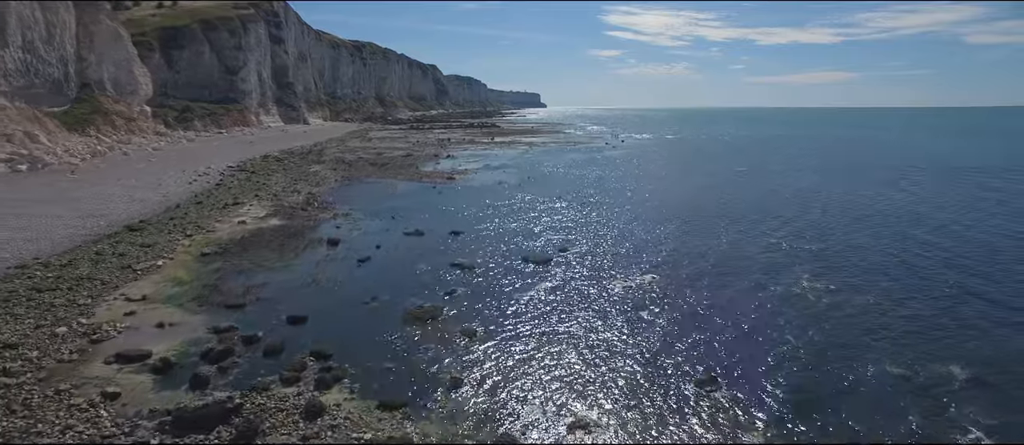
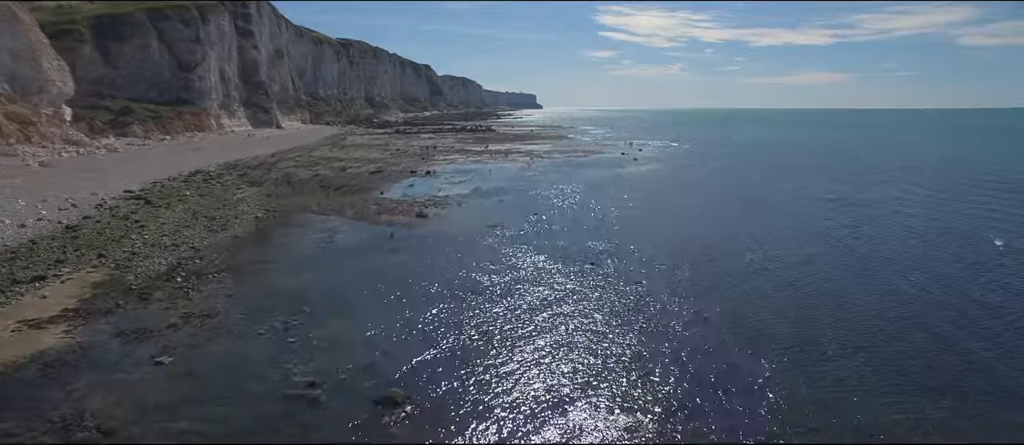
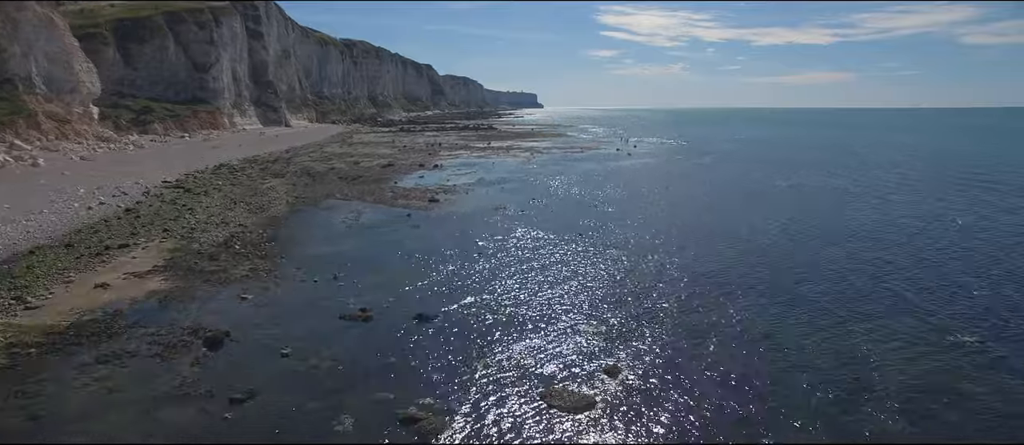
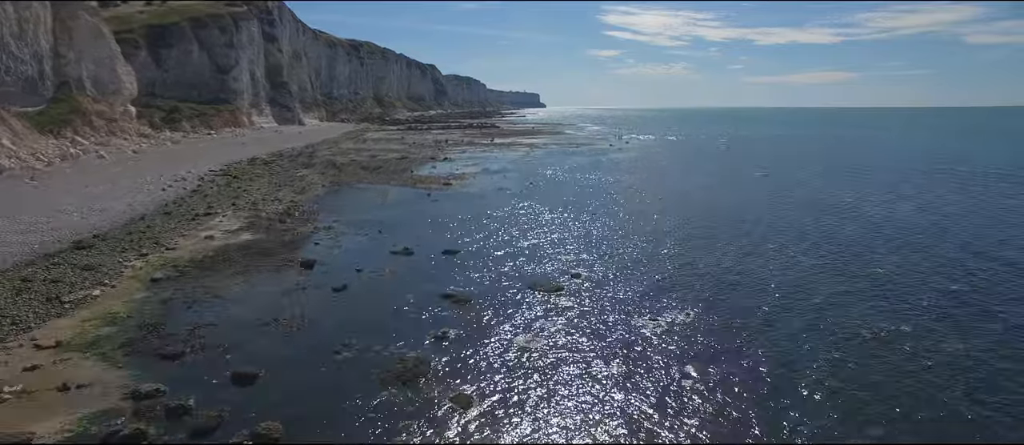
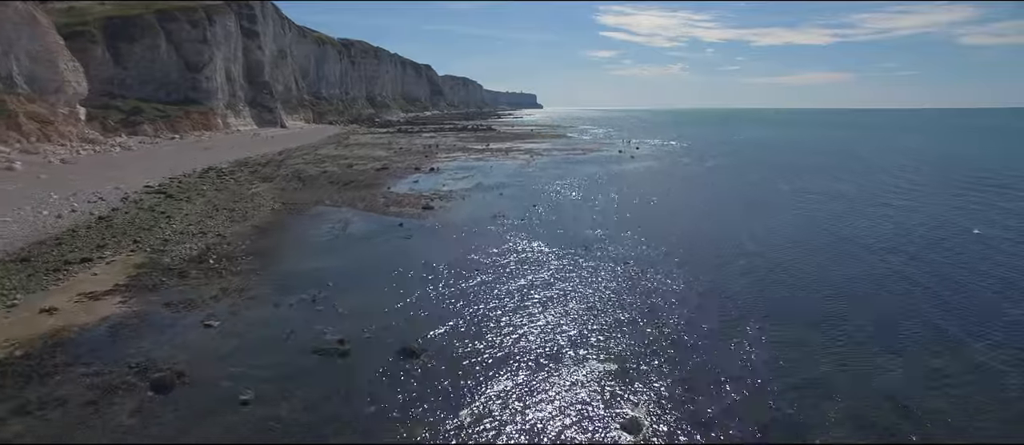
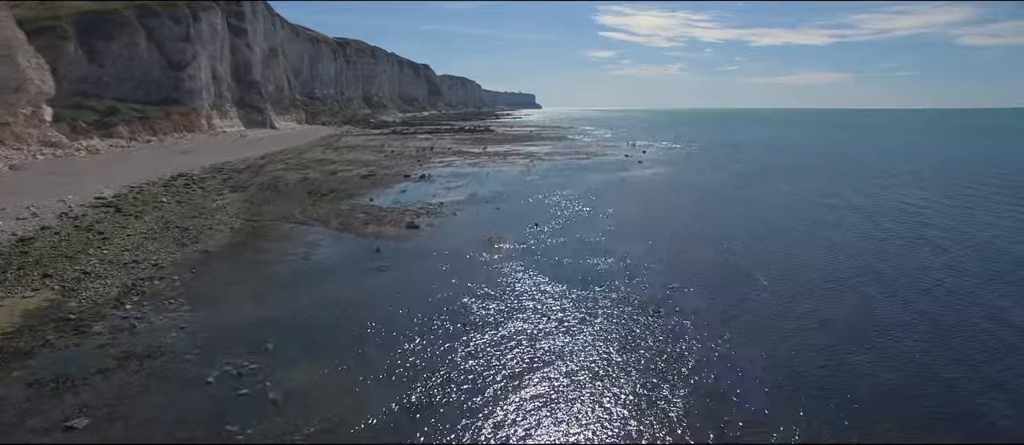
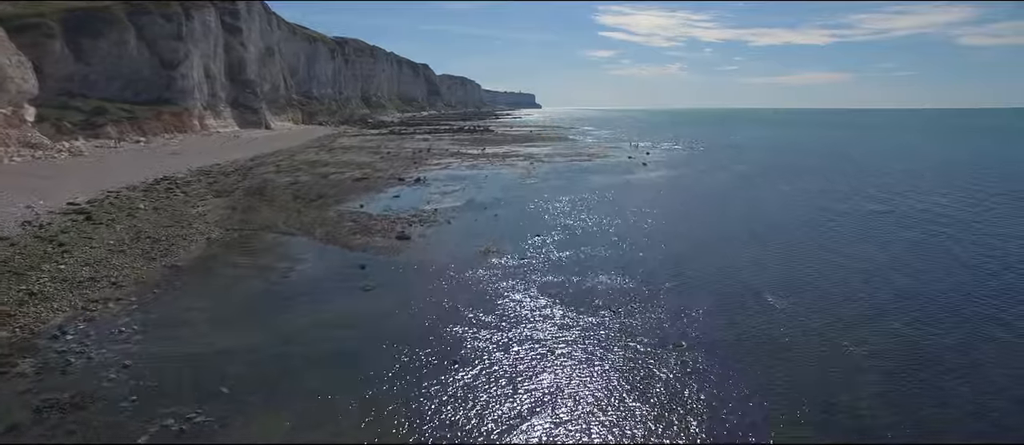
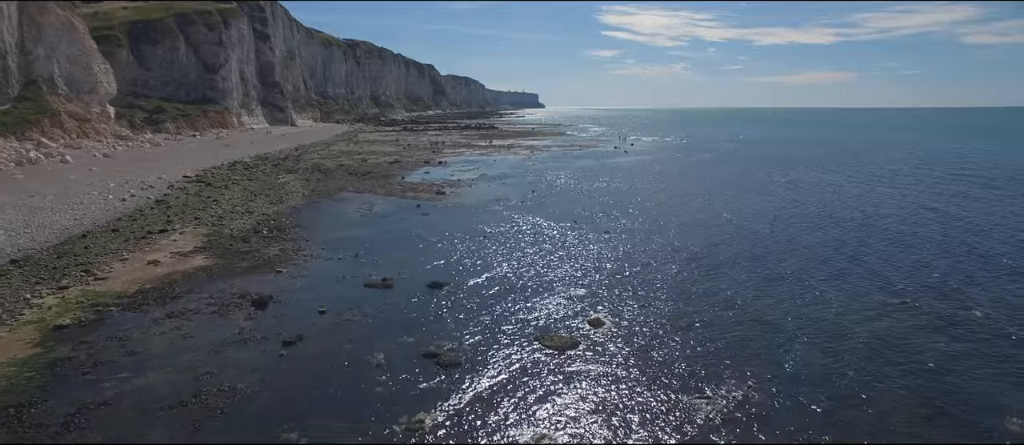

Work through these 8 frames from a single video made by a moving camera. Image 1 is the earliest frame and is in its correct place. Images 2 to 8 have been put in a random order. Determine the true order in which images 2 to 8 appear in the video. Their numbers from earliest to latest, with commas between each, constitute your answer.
4, 8, 3, 5, 2, 6, 7
